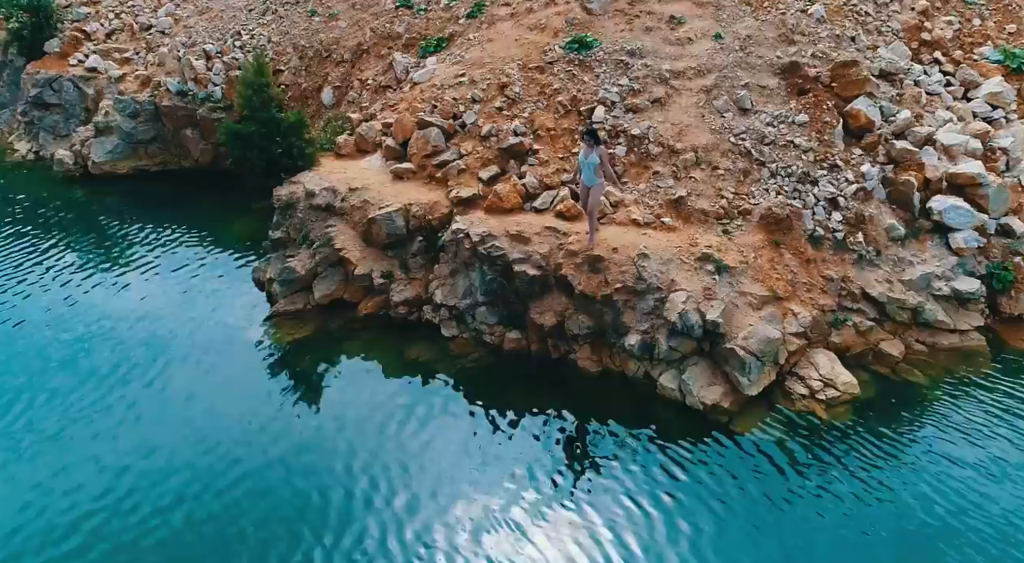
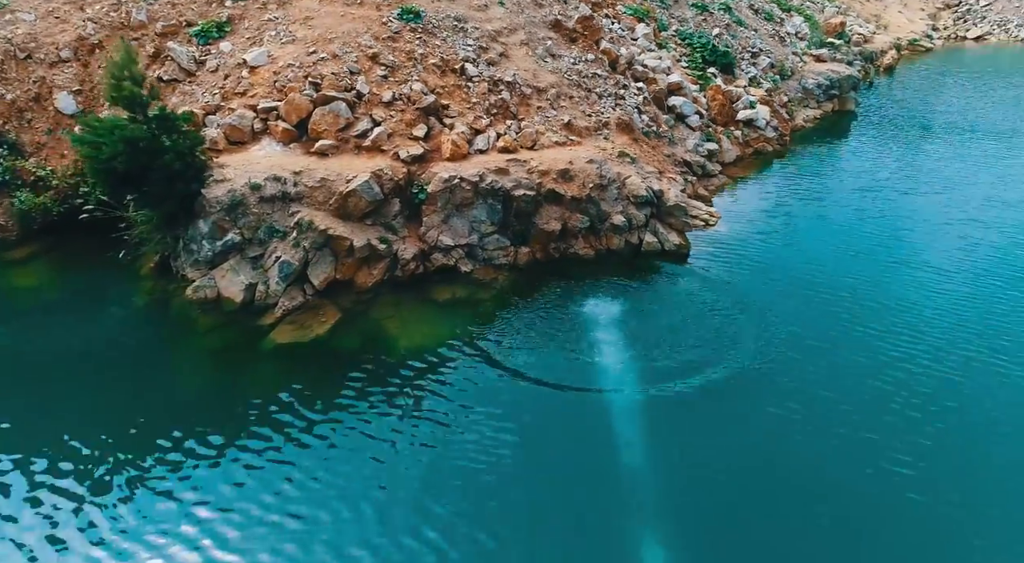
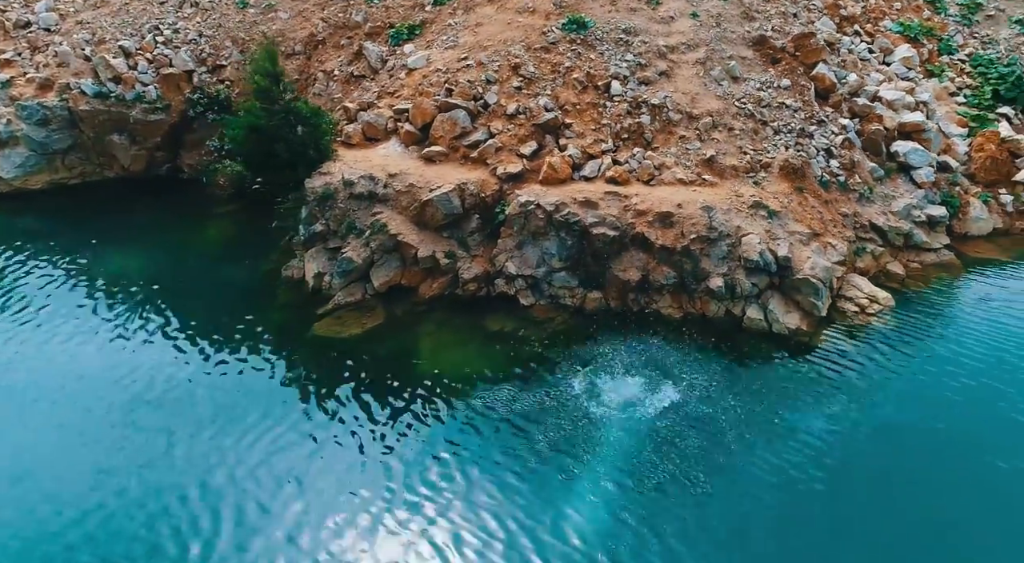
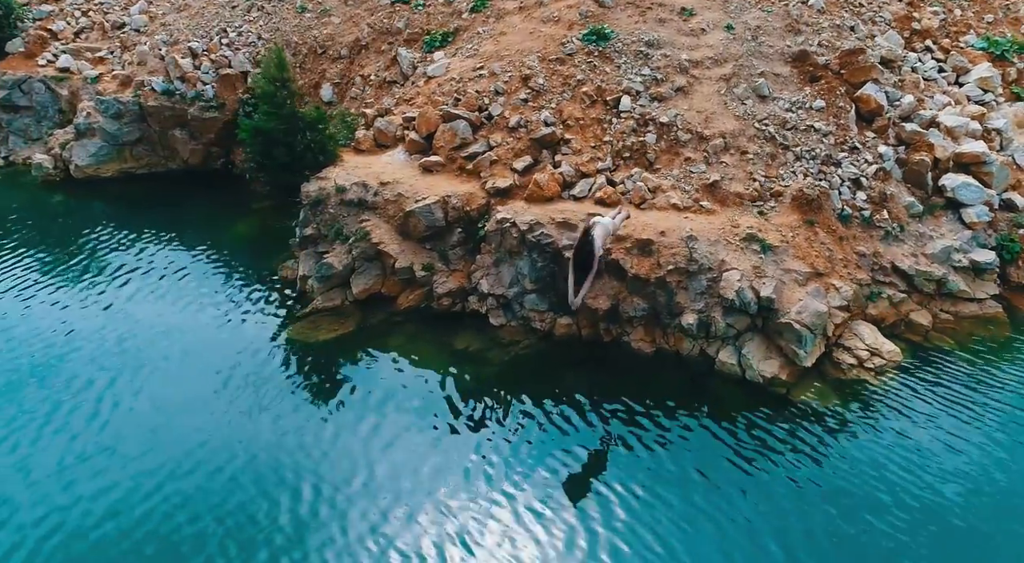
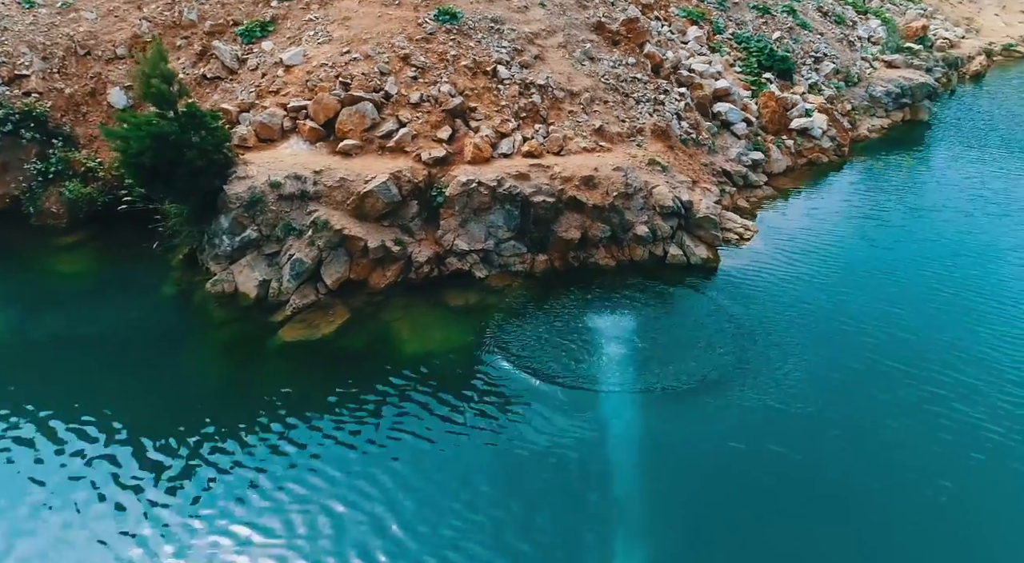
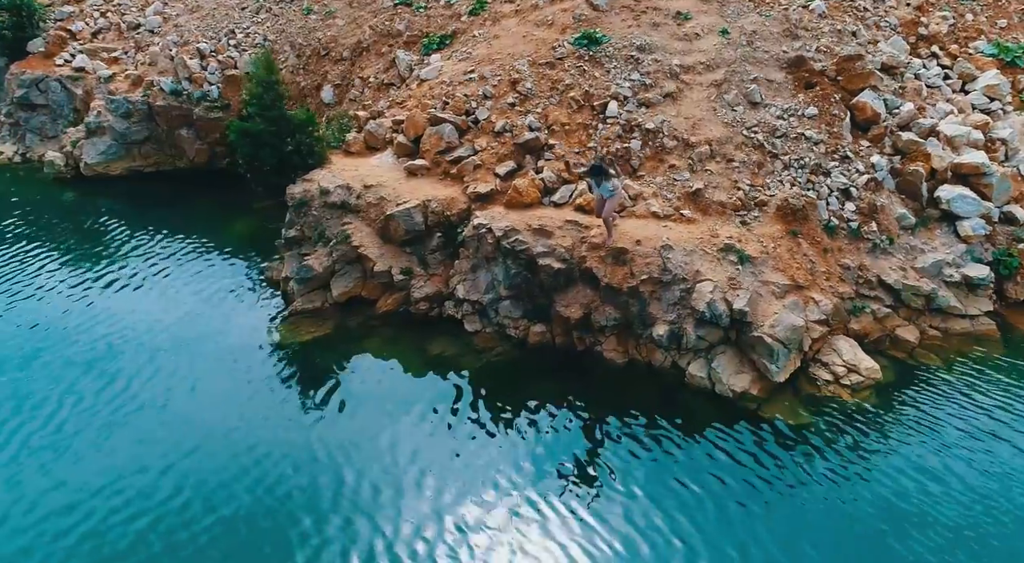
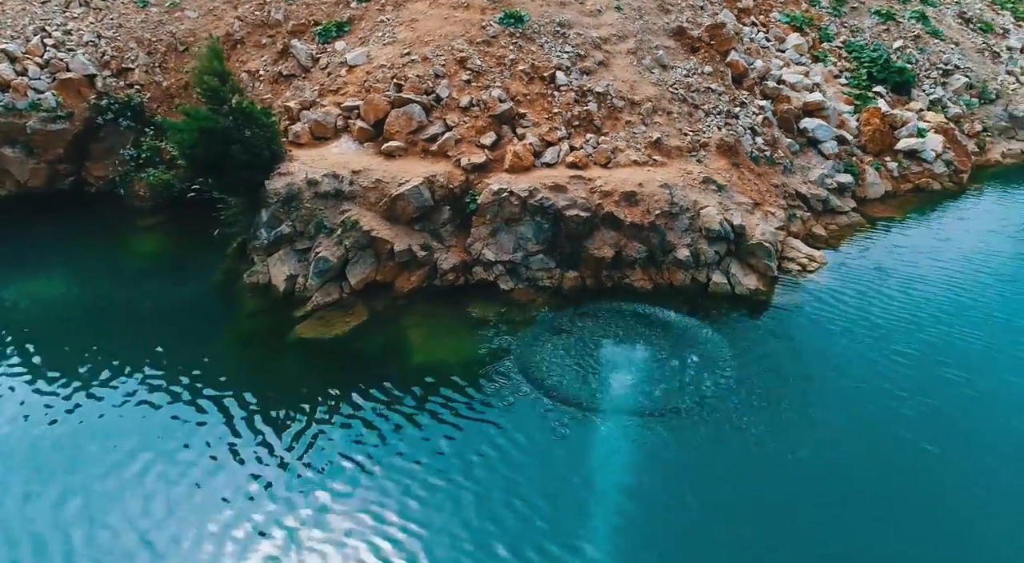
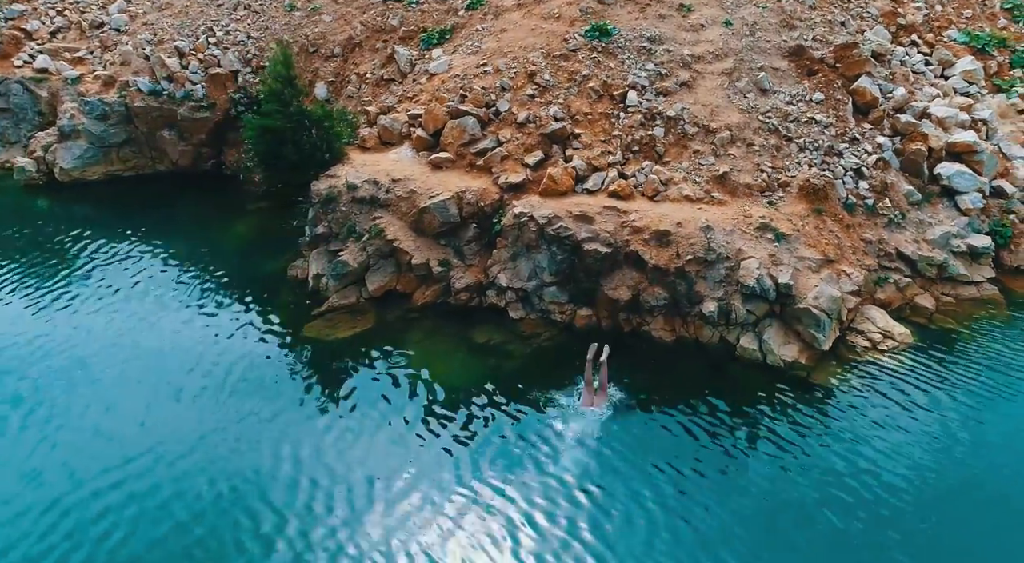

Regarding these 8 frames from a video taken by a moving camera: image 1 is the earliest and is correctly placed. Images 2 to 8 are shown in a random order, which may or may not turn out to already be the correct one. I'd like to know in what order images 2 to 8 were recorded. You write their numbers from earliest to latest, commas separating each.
6, 4, 8, 3, 7, 5, 2
